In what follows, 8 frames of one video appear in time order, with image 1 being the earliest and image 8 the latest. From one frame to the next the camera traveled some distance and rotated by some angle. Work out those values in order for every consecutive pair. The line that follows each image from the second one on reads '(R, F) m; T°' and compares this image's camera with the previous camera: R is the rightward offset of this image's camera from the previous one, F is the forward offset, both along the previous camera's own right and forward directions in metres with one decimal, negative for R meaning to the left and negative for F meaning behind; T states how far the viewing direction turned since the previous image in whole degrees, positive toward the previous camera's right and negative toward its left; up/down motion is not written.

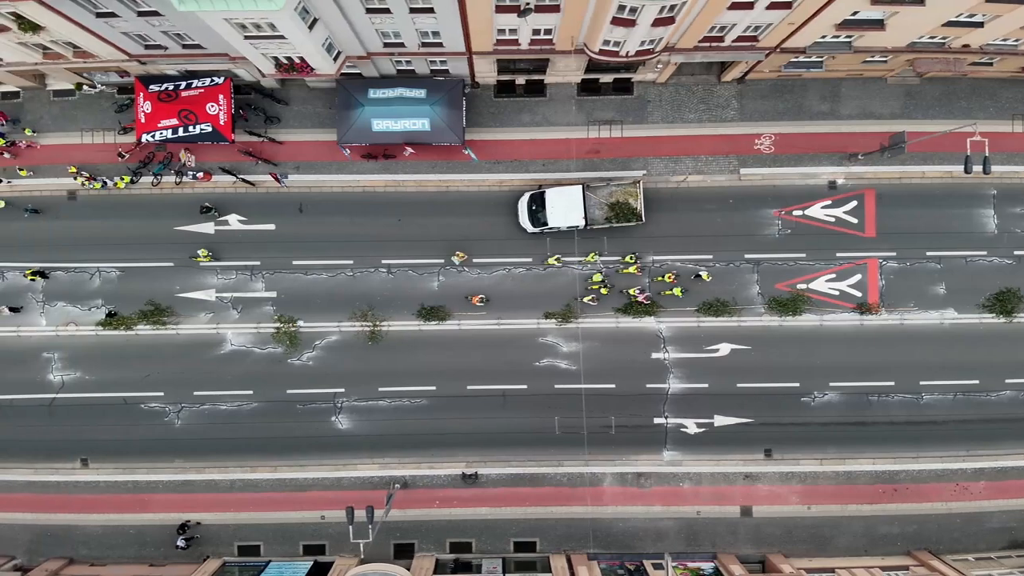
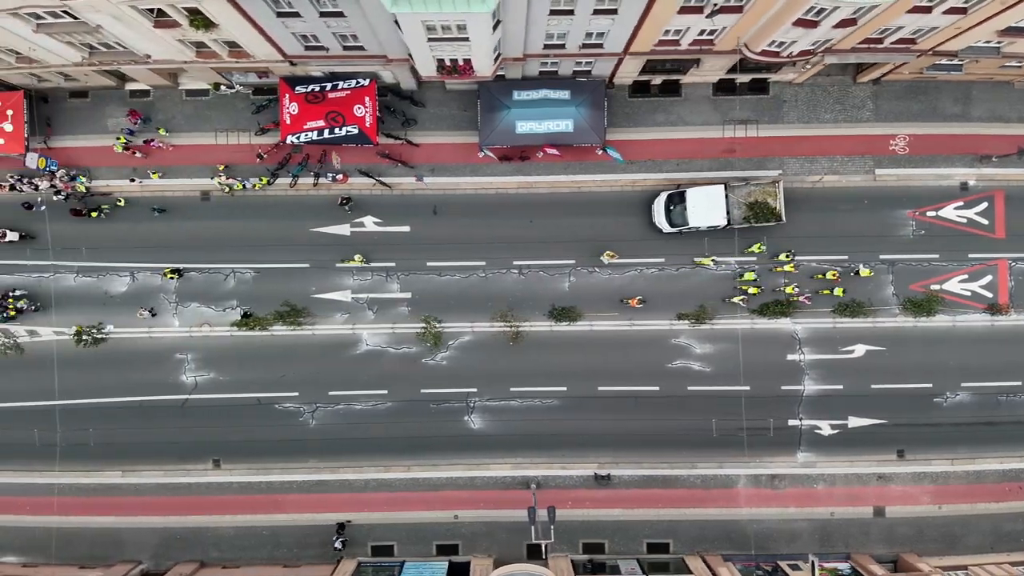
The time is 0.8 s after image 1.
(-7.3, 0.0) m; 0°
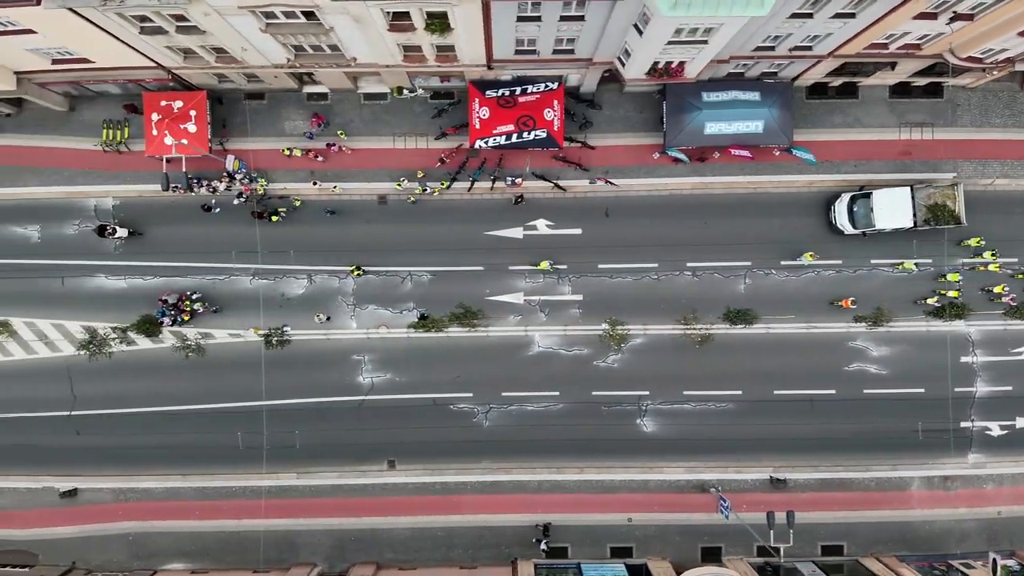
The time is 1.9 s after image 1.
(-9.6, 0.0) m; 0°
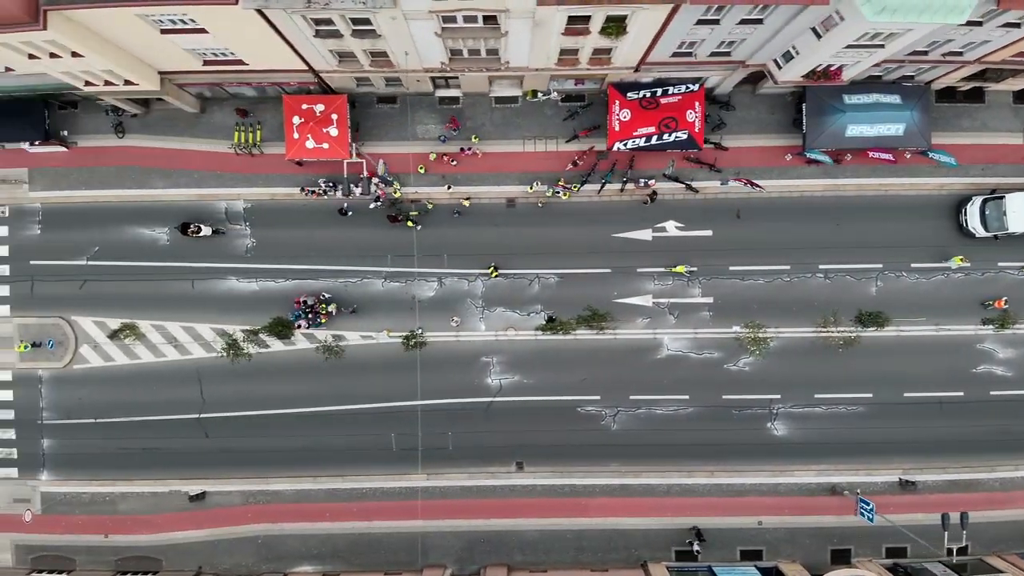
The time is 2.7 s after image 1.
(-7.1, 0.0) m; 0°
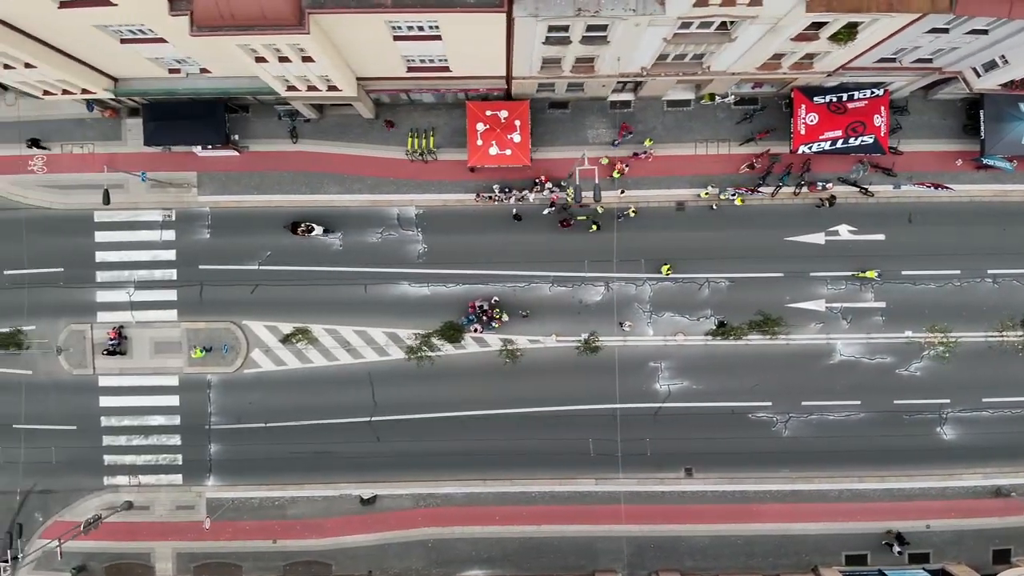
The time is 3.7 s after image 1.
(-9.2, +0.1) m; 0°
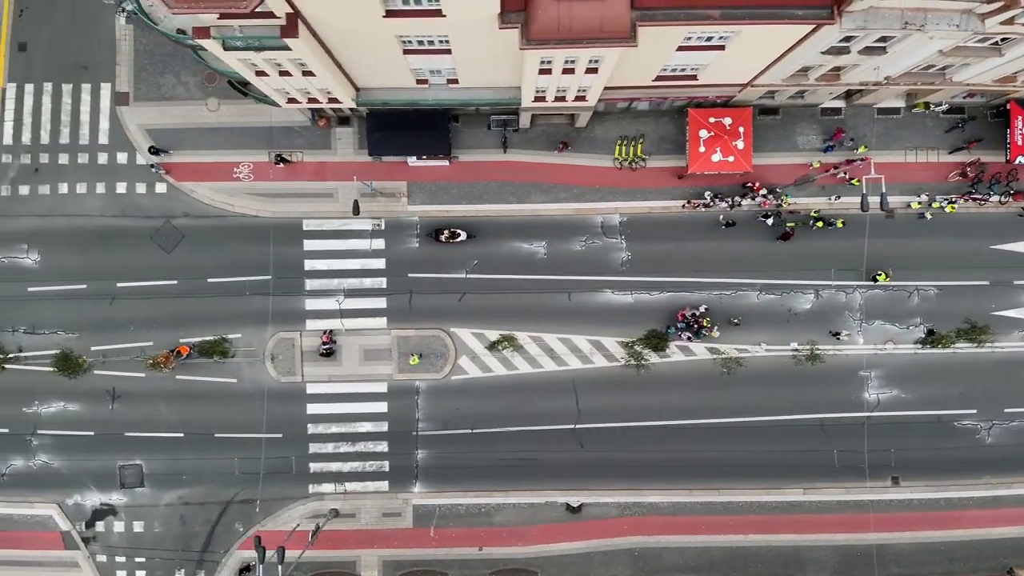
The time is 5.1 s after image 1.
(-11.2, +0.1) m; 0°
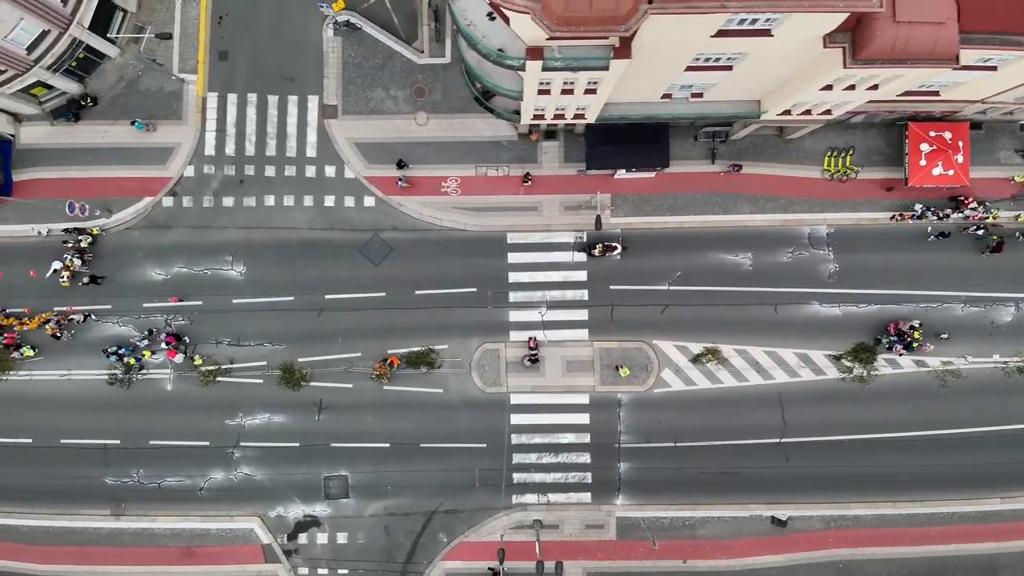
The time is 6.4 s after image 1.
(-11.0, 0.0) m; 0°
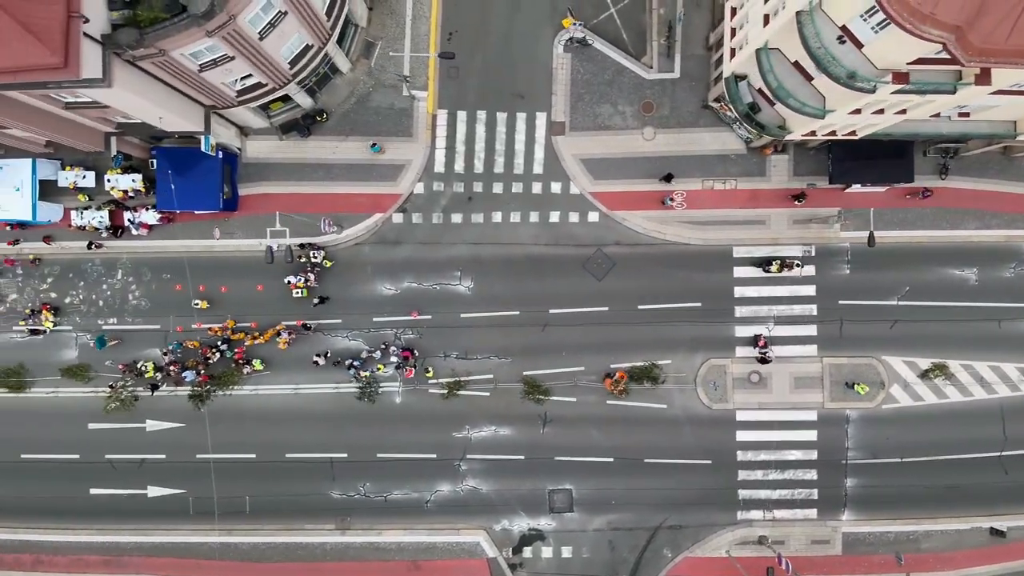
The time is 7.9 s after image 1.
(-12.1, -0.2) m; 0°
